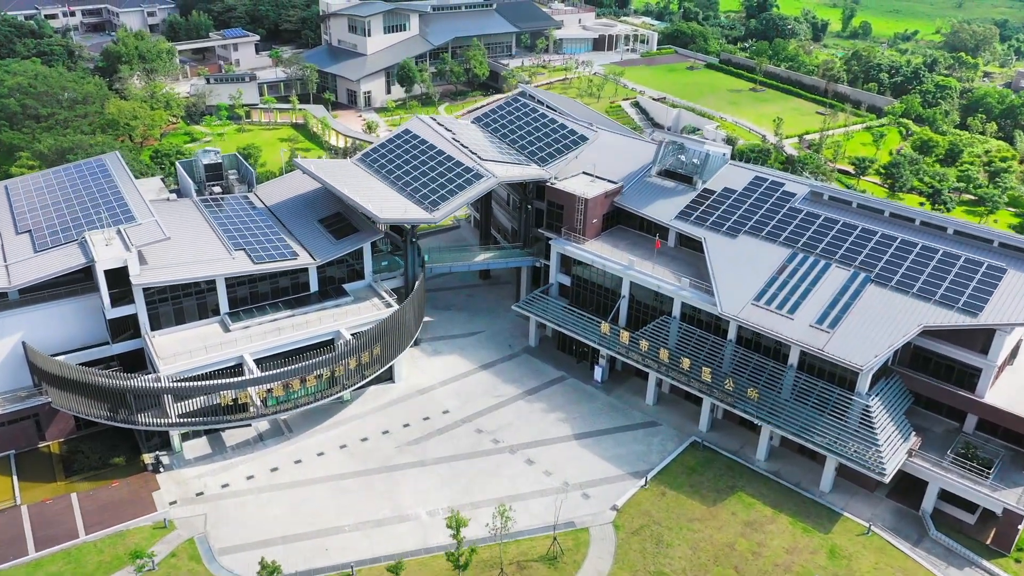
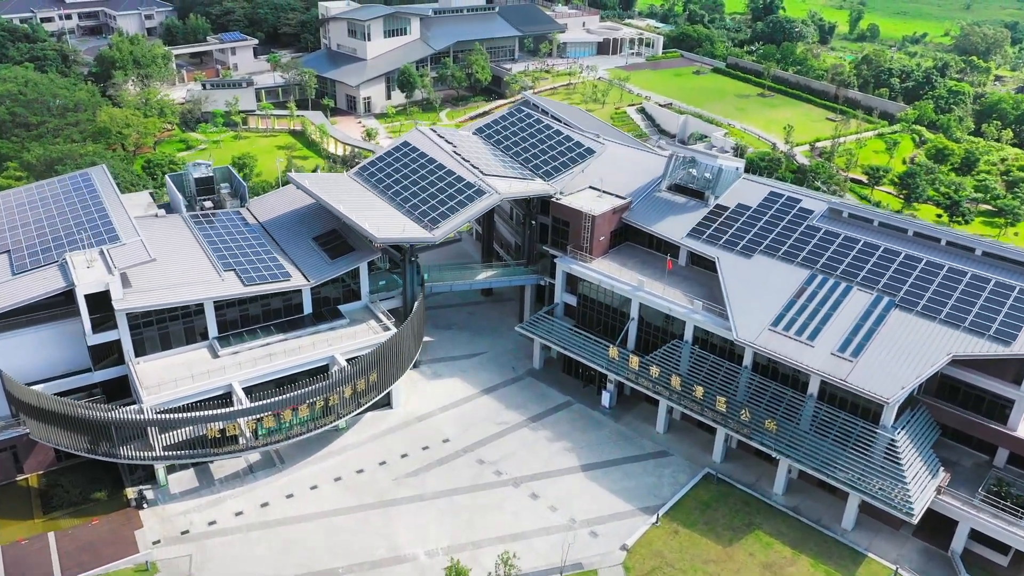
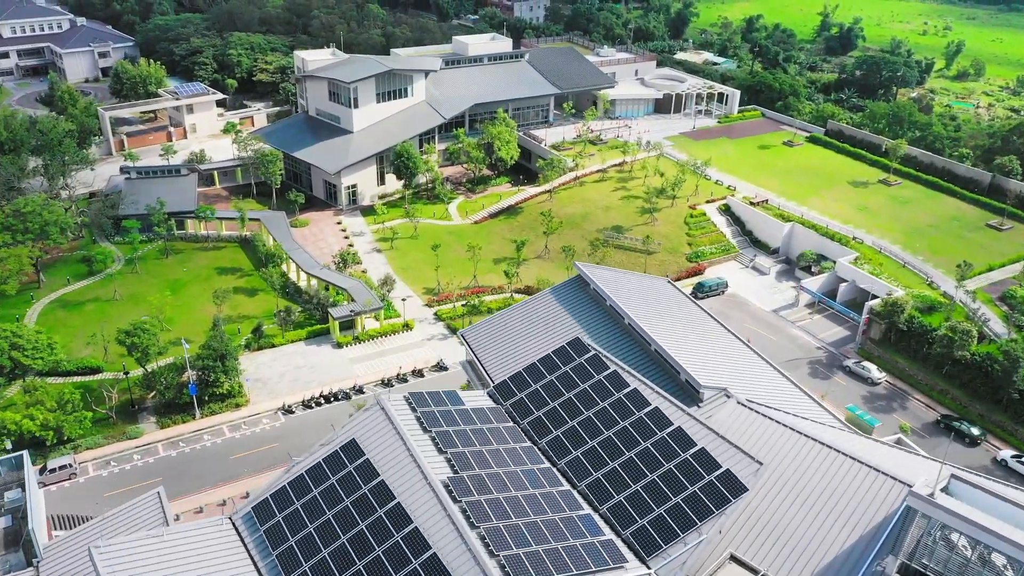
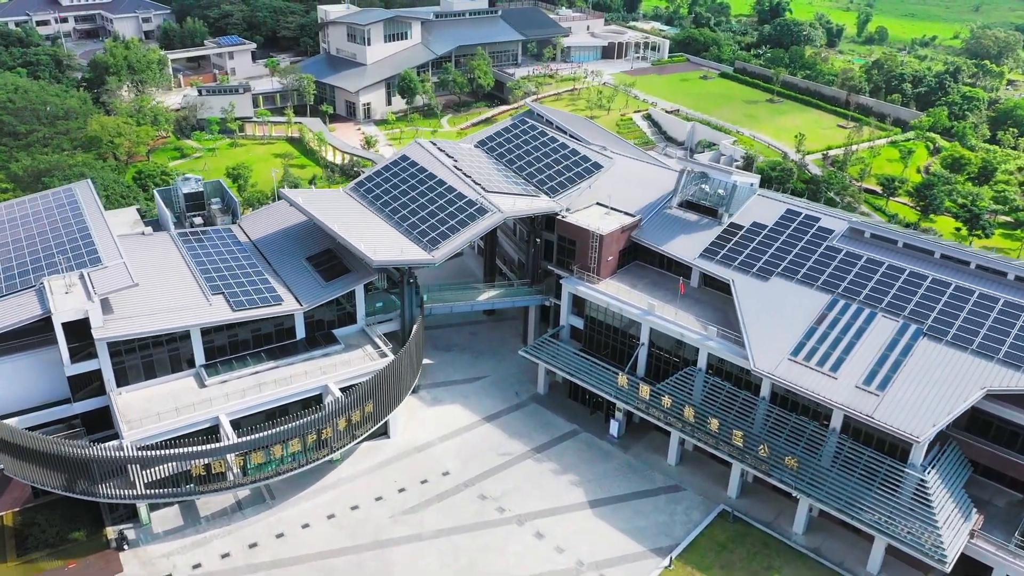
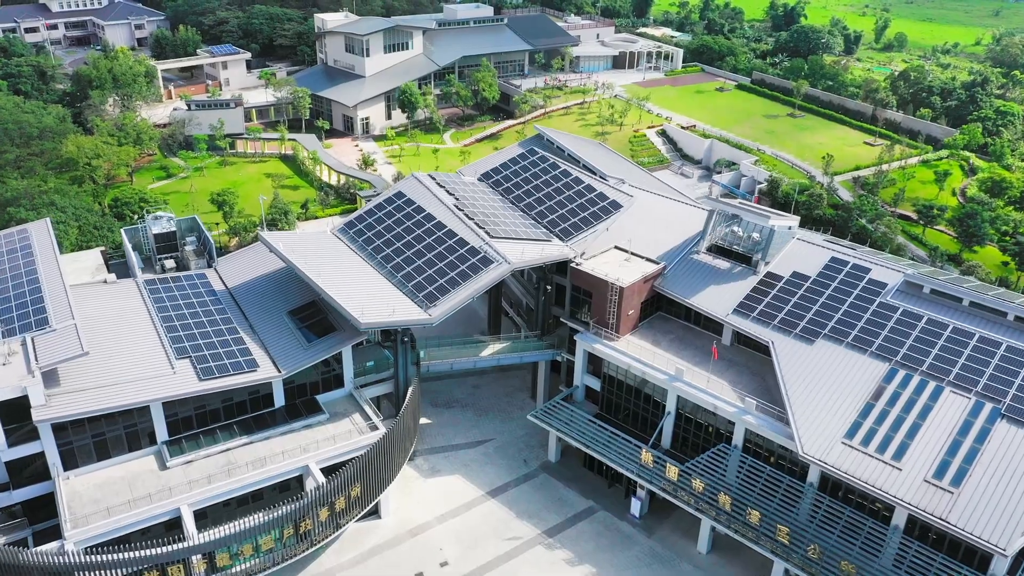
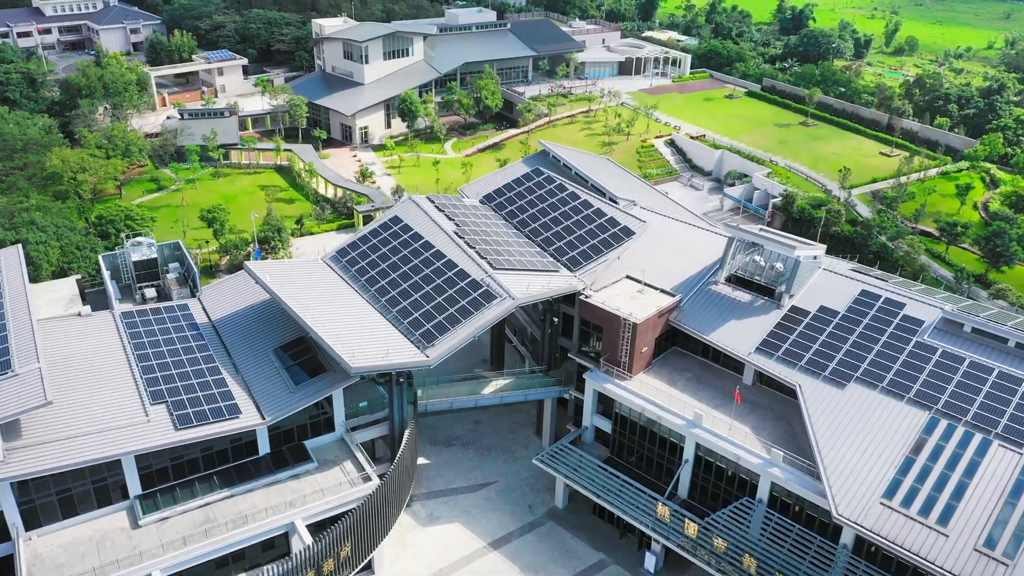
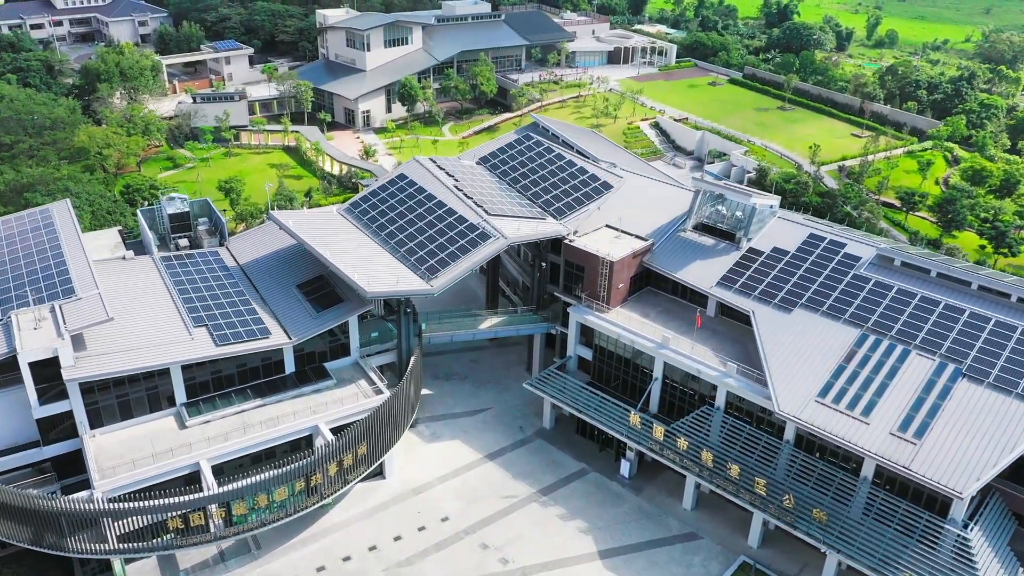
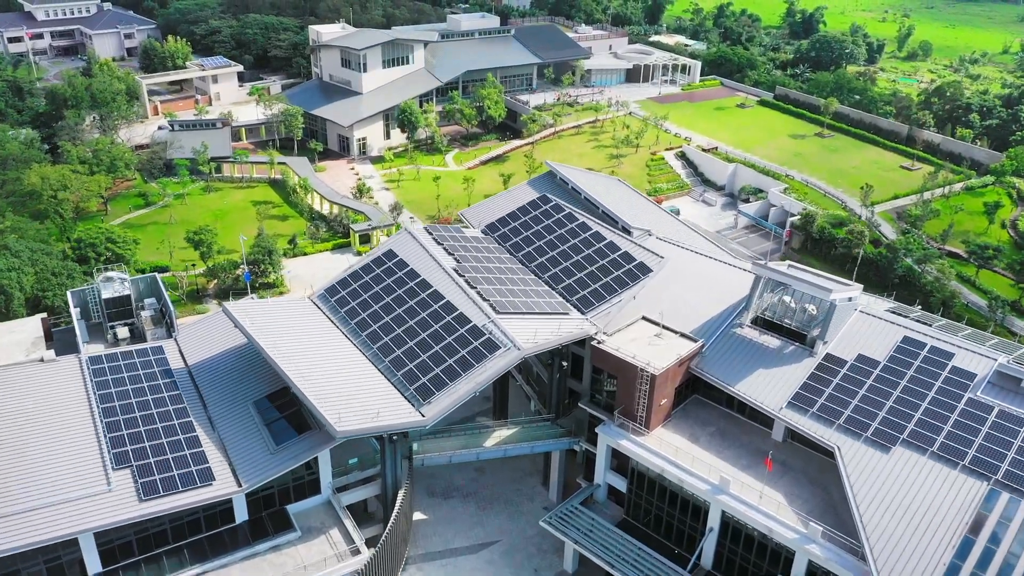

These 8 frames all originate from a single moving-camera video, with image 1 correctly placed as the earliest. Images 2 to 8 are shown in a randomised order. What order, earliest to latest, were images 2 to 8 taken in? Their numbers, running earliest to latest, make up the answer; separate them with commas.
2, 4, 7, 5, 6, 8, 3
